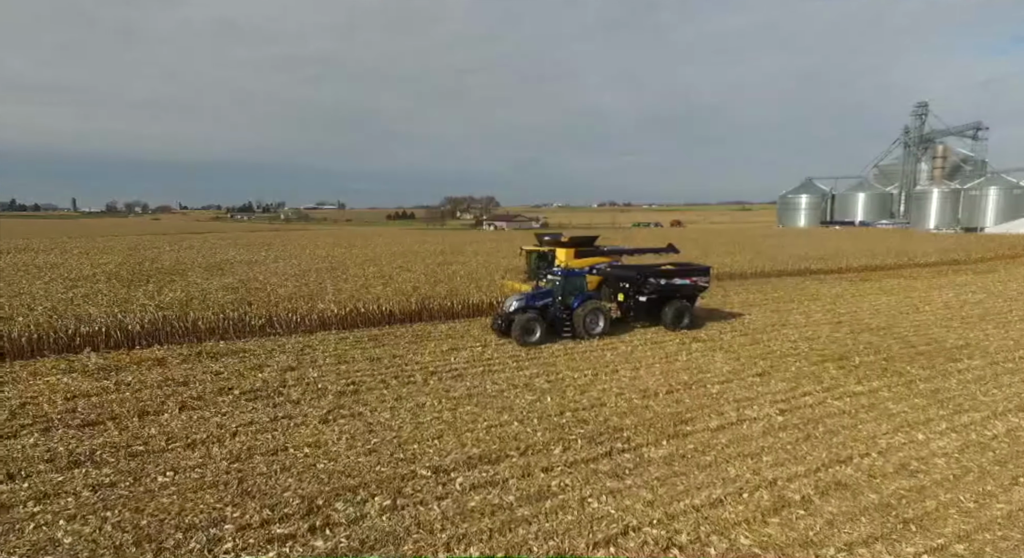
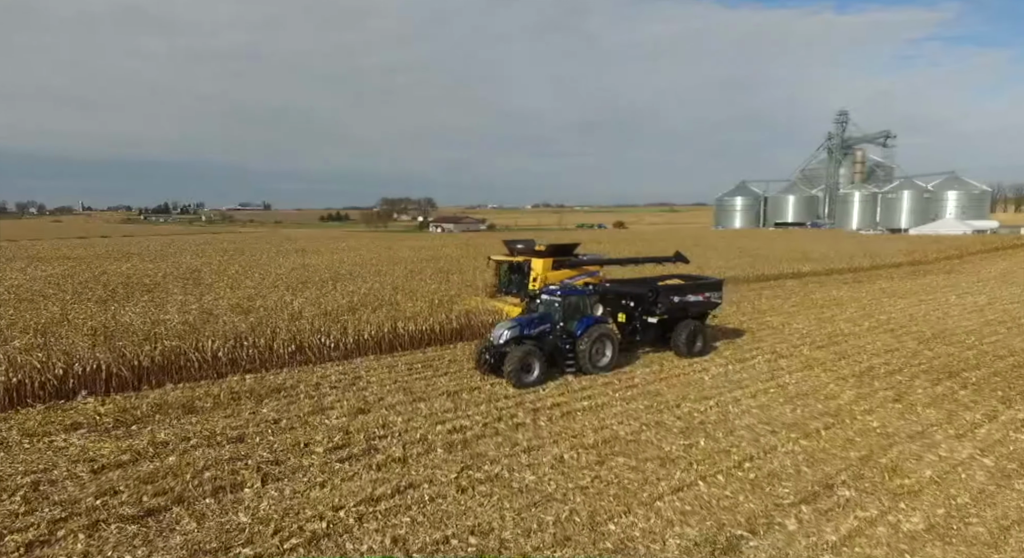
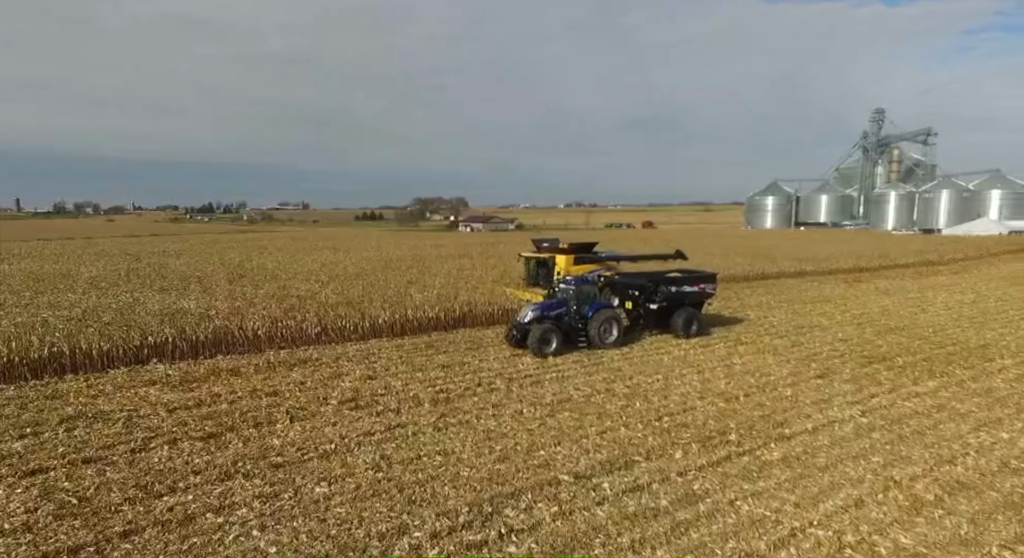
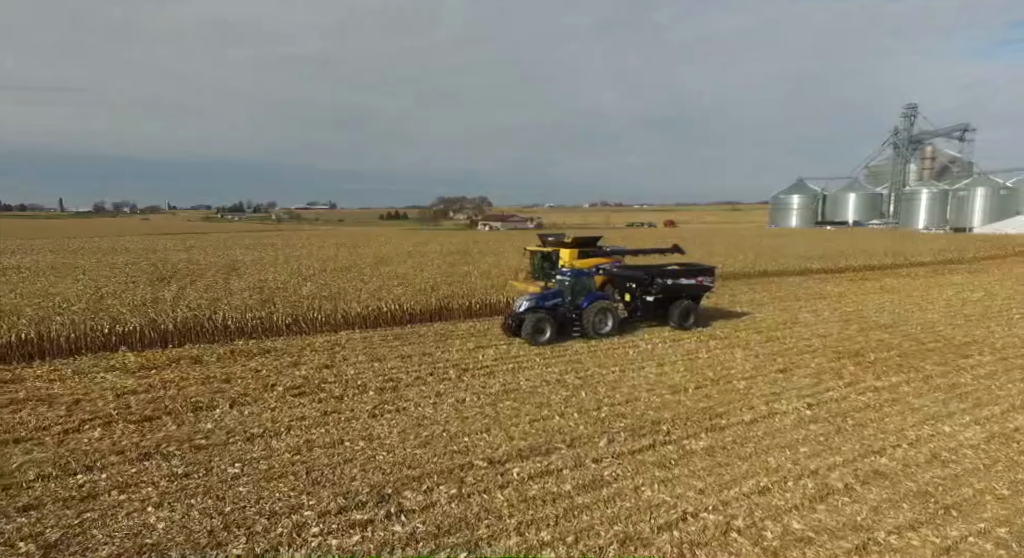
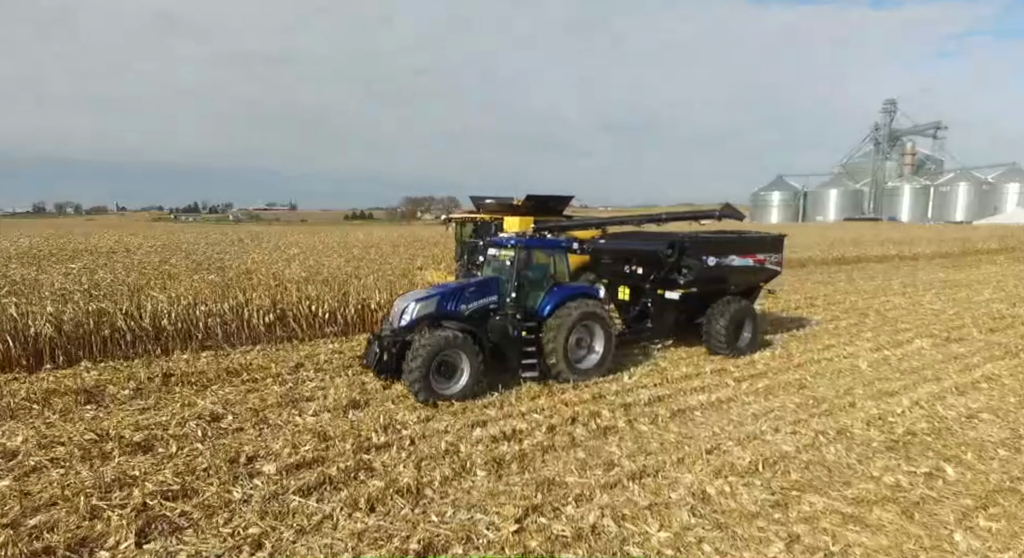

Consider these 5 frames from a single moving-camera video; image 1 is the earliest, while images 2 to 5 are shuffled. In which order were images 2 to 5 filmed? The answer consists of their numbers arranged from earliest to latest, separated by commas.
4, 3, 2, 5
